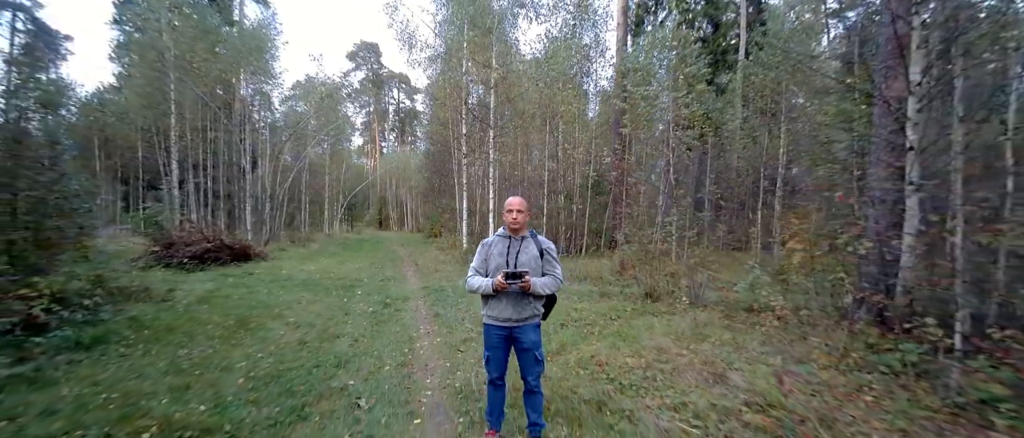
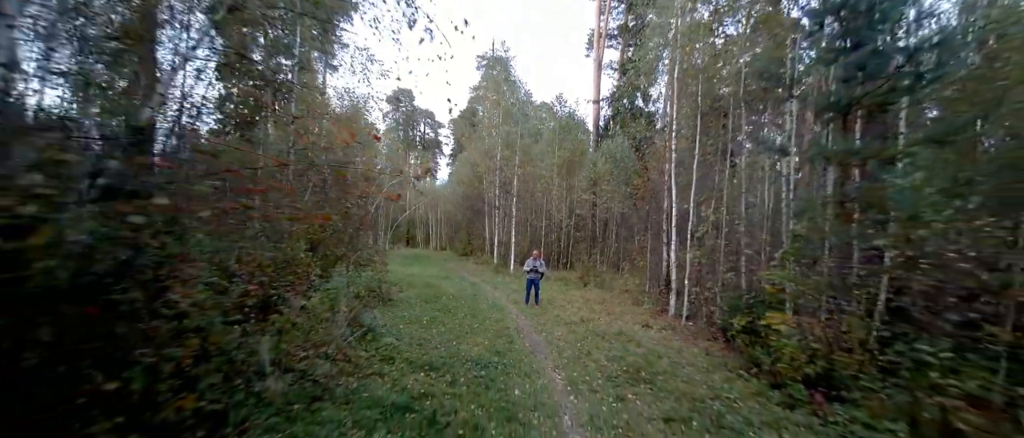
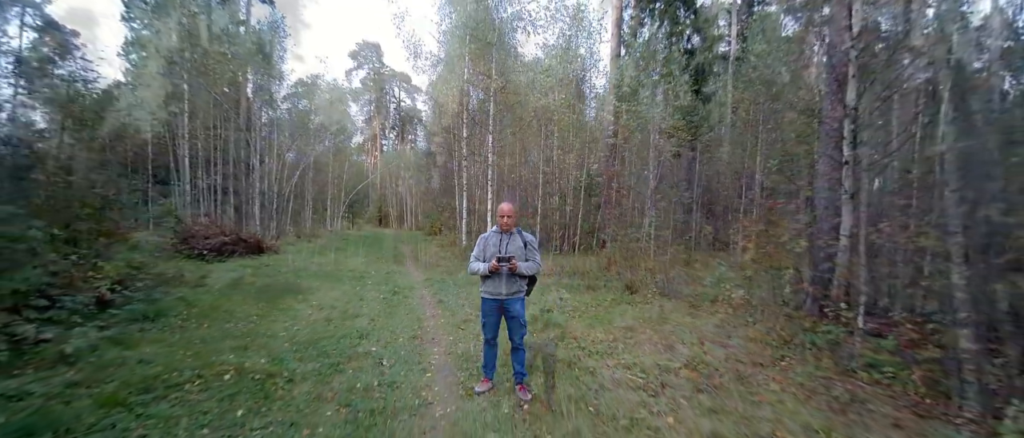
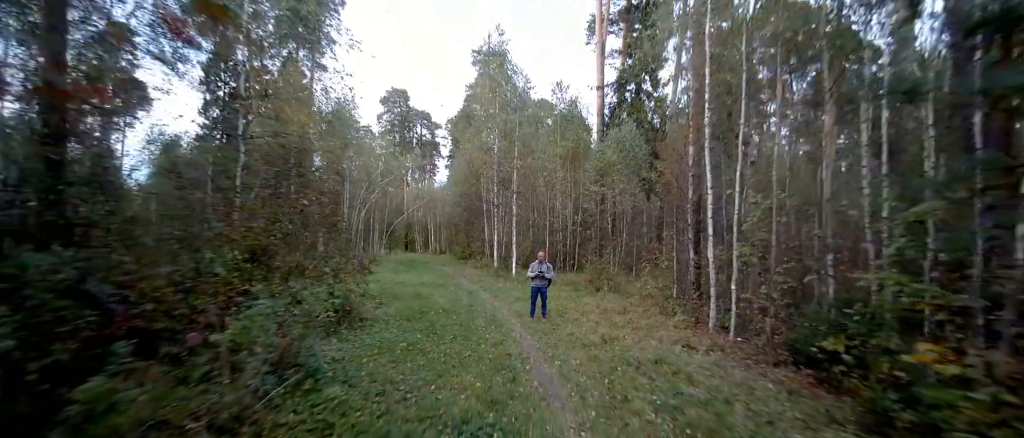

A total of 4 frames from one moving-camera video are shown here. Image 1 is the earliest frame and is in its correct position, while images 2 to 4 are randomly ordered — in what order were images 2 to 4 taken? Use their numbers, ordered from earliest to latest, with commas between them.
3, 4, 2
